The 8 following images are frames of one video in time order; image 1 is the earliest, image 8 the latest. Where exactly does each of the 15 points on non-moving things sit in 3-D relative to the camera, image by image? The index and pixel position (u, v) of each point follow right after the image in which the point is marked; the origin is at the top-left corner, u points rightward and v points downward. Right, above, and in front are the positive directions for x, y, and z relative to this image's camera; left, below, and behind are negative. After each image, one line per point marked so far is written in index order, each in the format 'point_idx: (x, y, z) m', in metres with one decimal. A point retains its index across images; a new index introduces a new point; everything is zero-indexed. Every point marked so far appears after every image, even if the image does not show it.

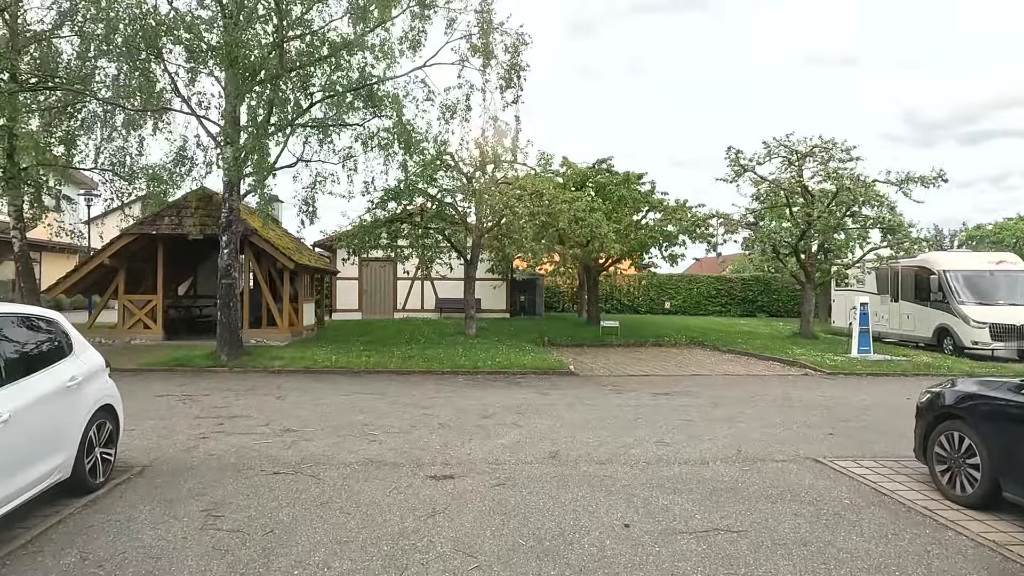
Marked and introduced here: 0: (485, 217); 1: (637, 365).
0: (-0.7, +2.0, +18.6) m
1: (+2.8, -1.7, +15.1) m
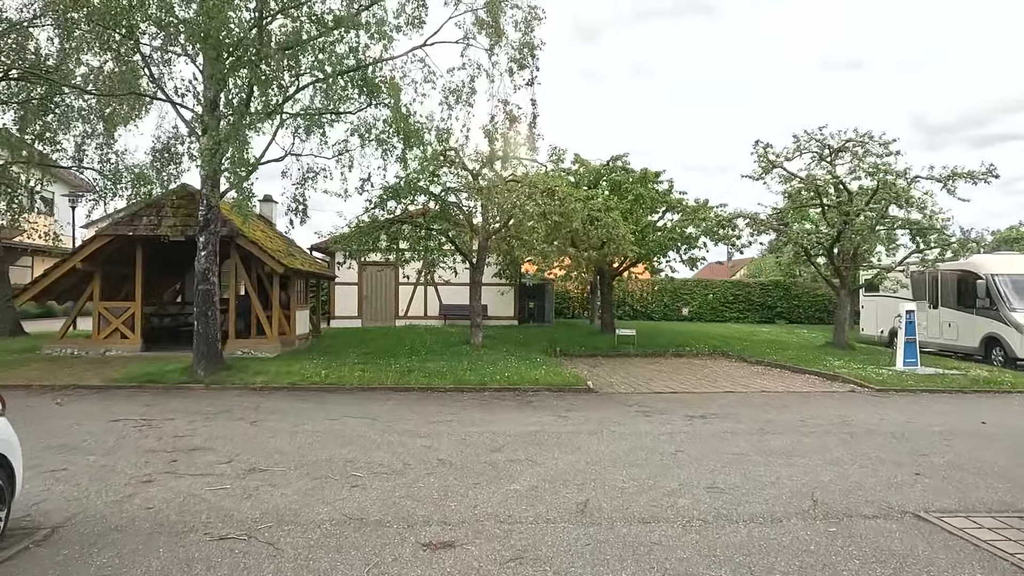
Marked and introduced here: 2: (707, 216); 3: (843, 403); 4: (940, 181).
0: (-0.5, +1.8, +17.2) m
1: (+3.0, -1.9, +13.6) m
2: (+5.6, +2.1, +19.2) m
3: (+5.4, -1.9, +10.9) m
4: (+10.4, +2.6, +16.3) m
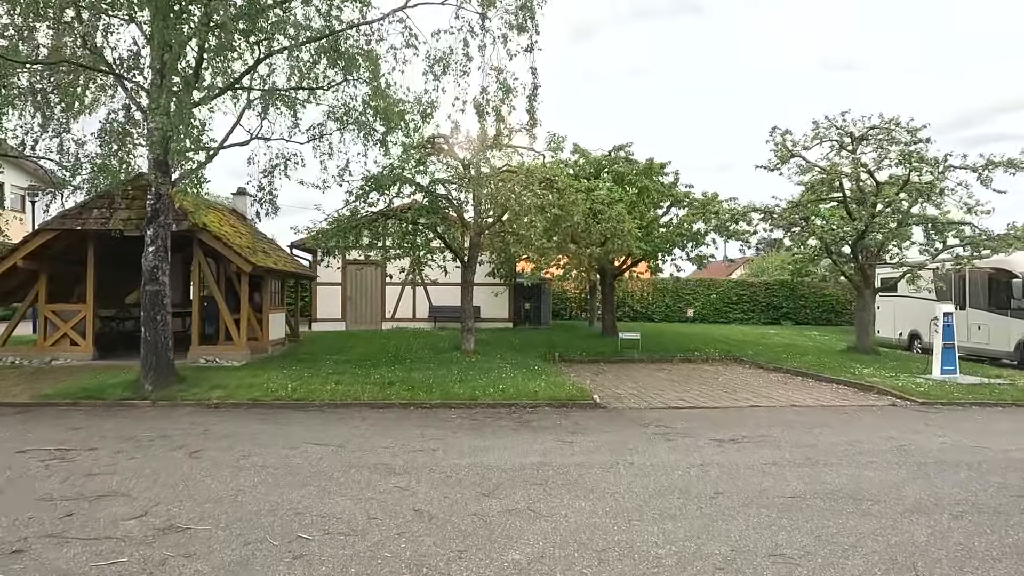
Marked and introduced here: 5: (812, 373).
0: (-0.6, +1.8, +15.7) m
1: (+2.9, -1.9, +12.2) m
2: (+5.5, +2.1, +17.8) m
3: (+5.3, -1.9, +9.4) m
4: (+10.3, +2.6, +14.9) m
5: (+6.3, -1.8, +14.0) m
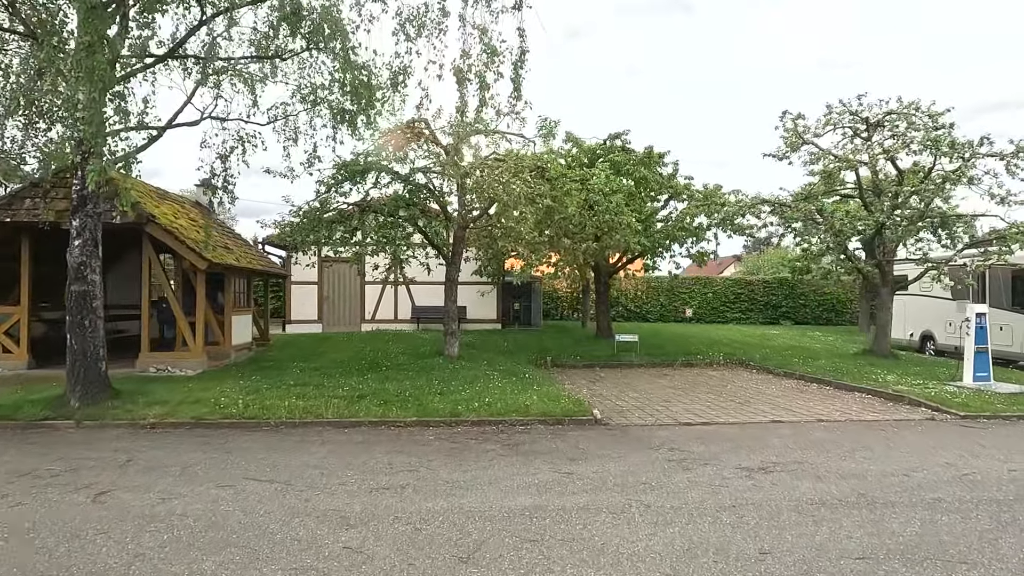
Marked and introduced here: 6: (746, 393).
0: (-0.9, +1.8, +14.4) m
1: (+2.7, -1.9, +10.9) m
2: (+5.2, +2.1, +16.5) m
3: (+5.1, -1.8, +8.2) m
4: (+10.0, +2.7, +13.7) m
5: (+6.0, -1.8, +12.7) m
6: (+4.2, -1.9, +11.9) m
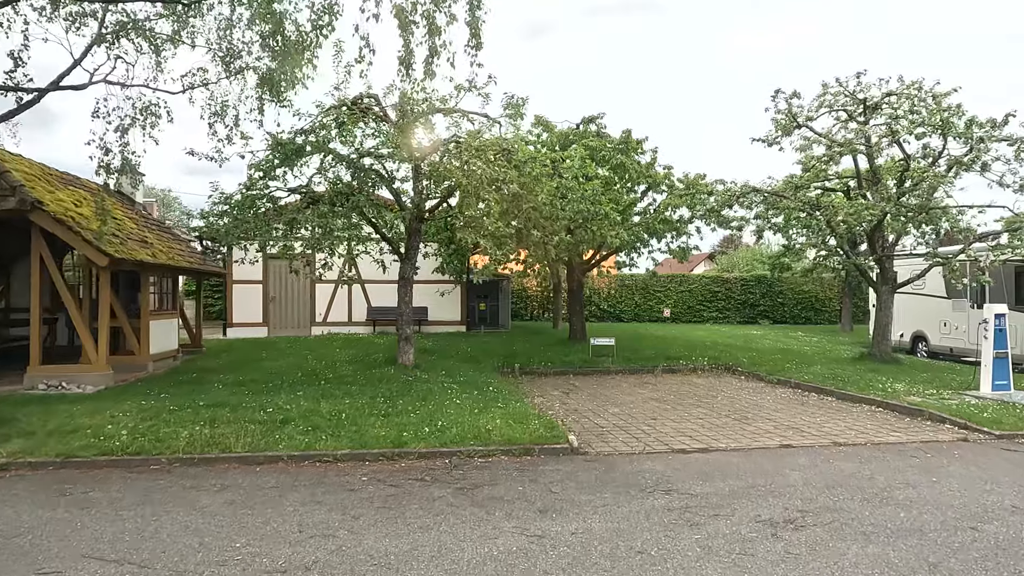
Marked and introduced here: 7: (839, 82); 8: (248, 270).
0: (-1.6, +1.8, +12.7) m
1: (+2.2, -1.8, +9.3) m
2: (+4.4, +2.1, +15.1) m
3: (+4.7, -1.8, +6.7) m
4: (+9.3, +2.7, +12.4) m
5: (+5.4, -1.7, +11.3) m
6: (+3.6, -1.9, +10.4) m
7: (+6.5, +4.1, +13.3) m
8: (-7.3, +0.5, +18.4) m
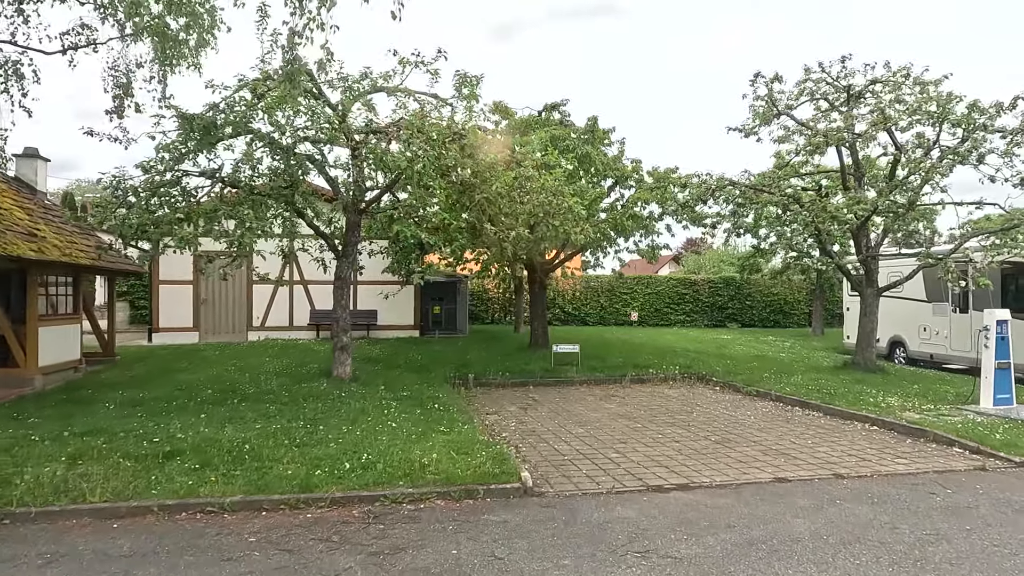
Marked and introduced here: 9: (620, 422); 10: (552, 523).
0: (-2.4, +1.8, +11.2) m
1: (+1.6, -1.9, +8.0) m
2: (+3.5, +2.1, +13.9) m
3: (+4.2, -1.9, +5.6) m
4: (+8.5, +2.7, +11.5) m
5: (+4.7, -1.8, +10.2) m
6: (+2.9, -1.9, +9.2) m
7: (+5.7, +4.1, +12.3) m
8: (-8.4, +0.5, +16.6) m
9: (+1.5, -1.9, +9.5) m
10: (+0.3, -1.8, +5.2) m
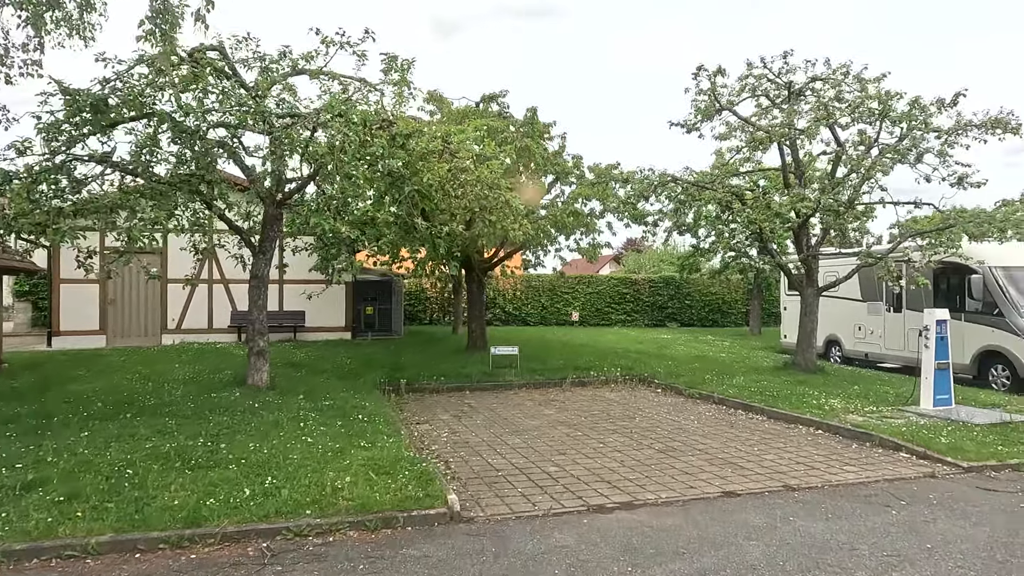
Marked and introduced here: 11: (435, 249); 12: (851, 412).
0: (-3.4, +1.8, +10.3) m
1: (+0.8, -1.9, +7.5) m
2: (+2.2, +2.1, +13.5) m
3: (+3.6, -1.9, +5.2) m
4: (+7.4, +2.7, +11.5) m
5: (+3.7, -1.8, +9.9) m
6: (+2.0, -1.9, +8.7) m
7: (+4.5, +4.1, +12.1) m
8: (-9.9, +0.5, +15.2) m
9: (+0.6, -1.9, +9.0) m
10: (-0.2, -1.8, +4.6) m
11: (-1.3, +0.7, +11.2) m
12: (+4.7, -1.7, +9.3) m
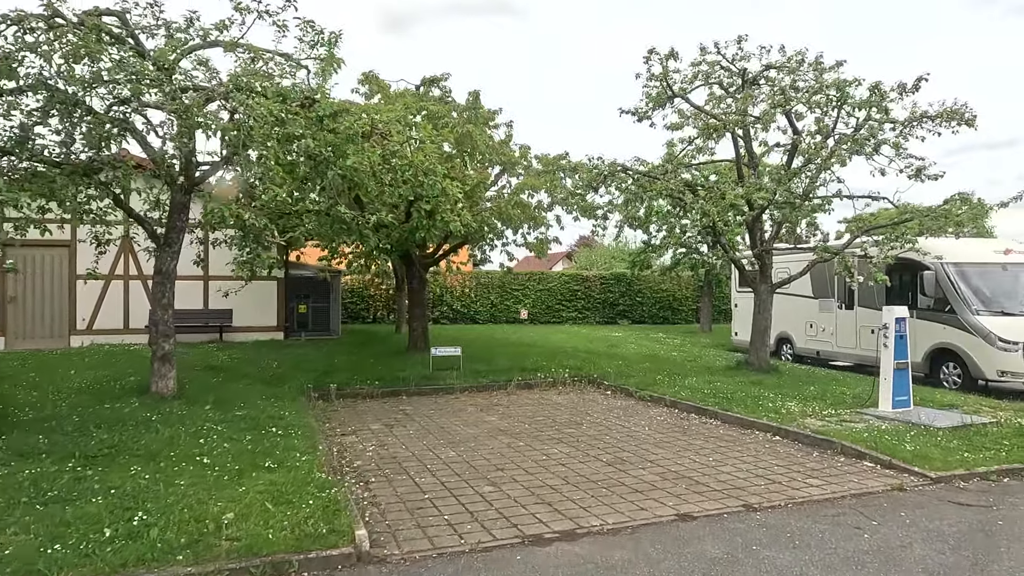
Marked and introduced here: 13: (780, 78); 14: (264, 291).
0: (-4.3, +1.9, +9.2) m
1: (+0.1, -1.8, +6.7) m
2: (+1.1, +2.2, +12.8) m
3: (+3.1, -1.8, +4.7) m
4: (+6.5, +2.7, +11.2) m
5: (+2.8, -1.7, +9.3) m
6: (+1.2, -1.8, +8.0) m
7: (+3.5, +4.1, +11.5) m
8: (-11.1, +0.6, +13.7) m
9: (-0.1, -1.8, +8.2) m
10: (-0.7, -1.8, +3.7) m
11: (-2.2, +0.7, +10.3) m
12: (+3.9, -1.7, +8.8) m
13: (+4.6, +3.6, +11.5) m
14: (-5.8, -0.1, +15.6) m
